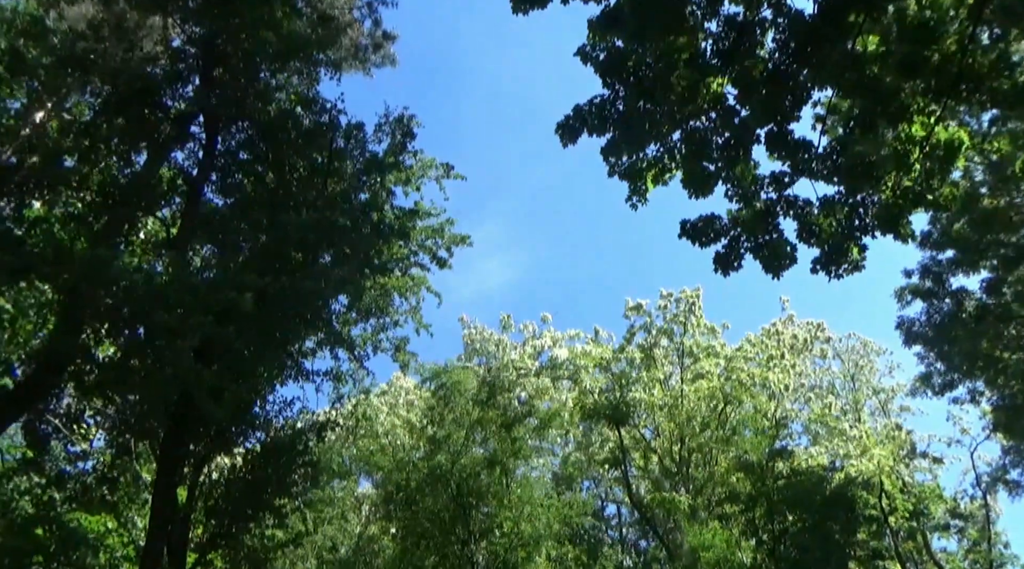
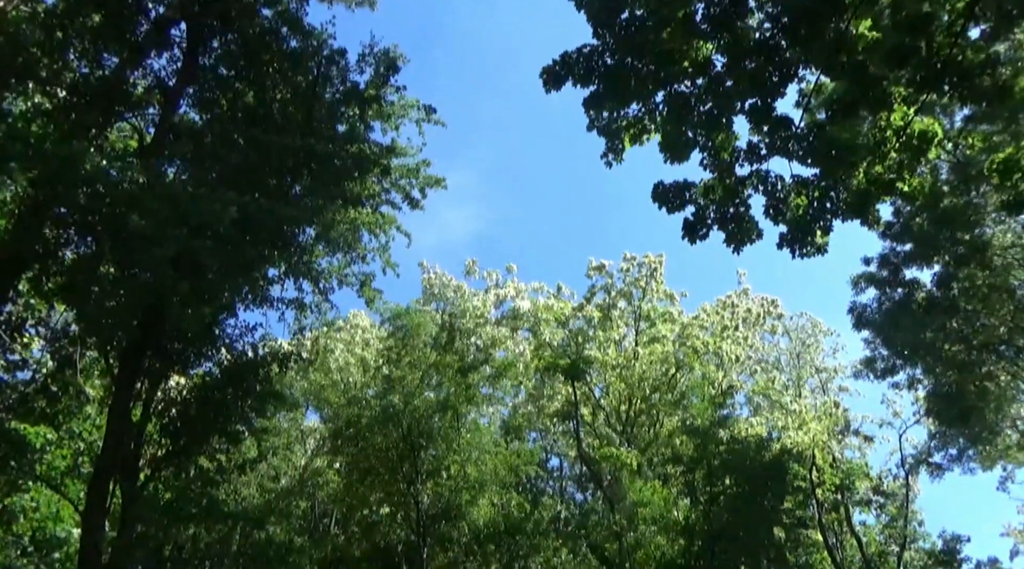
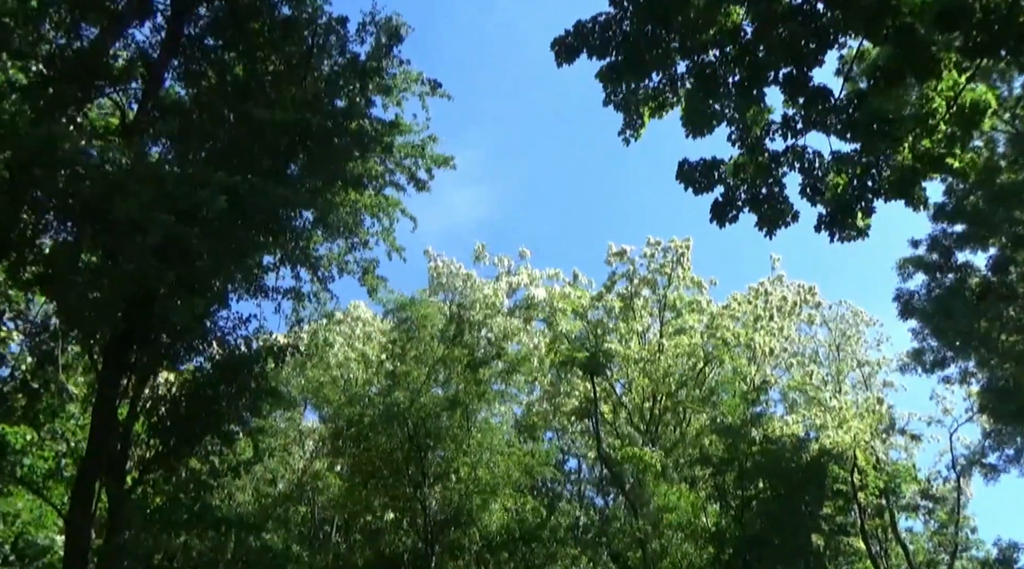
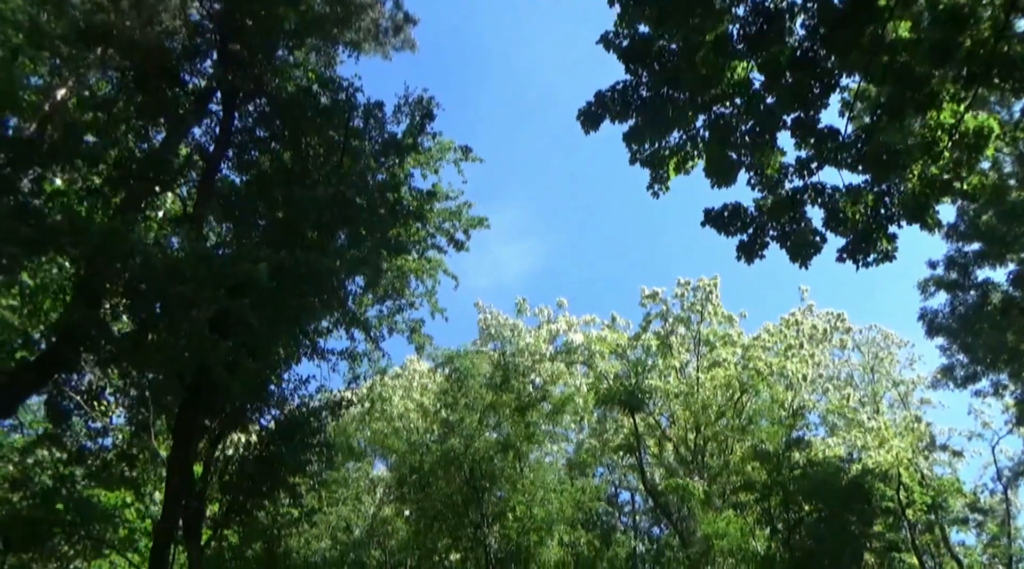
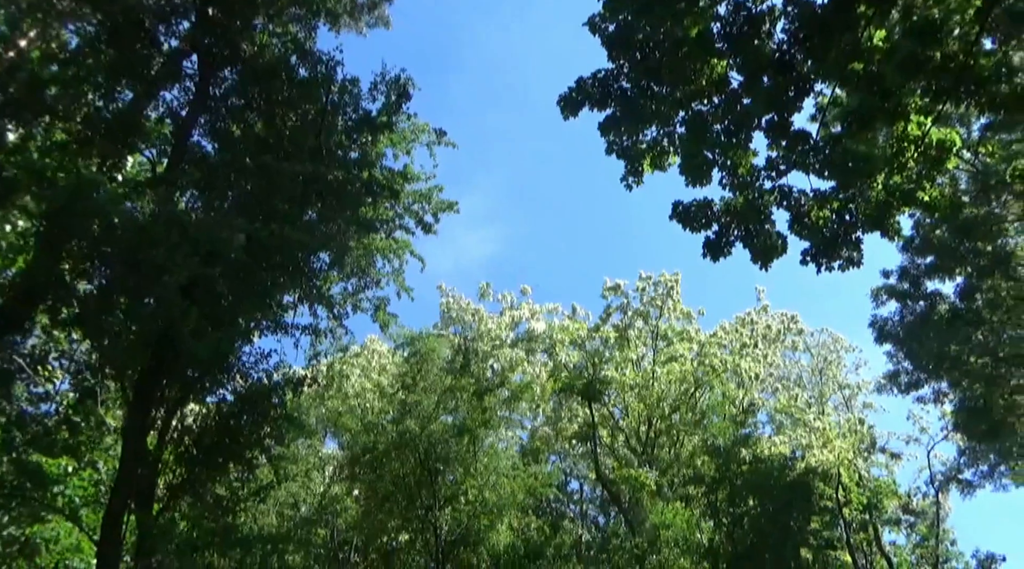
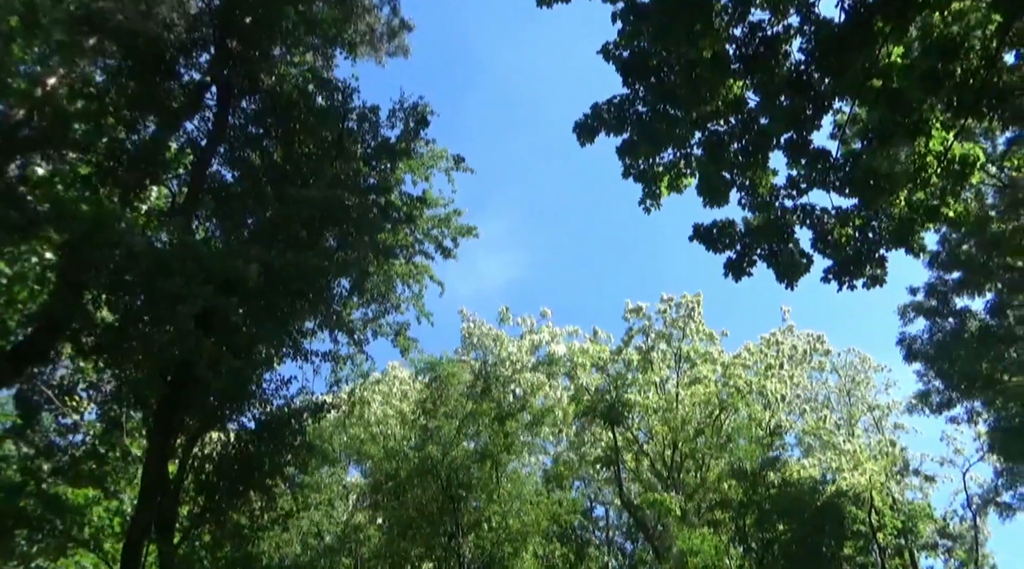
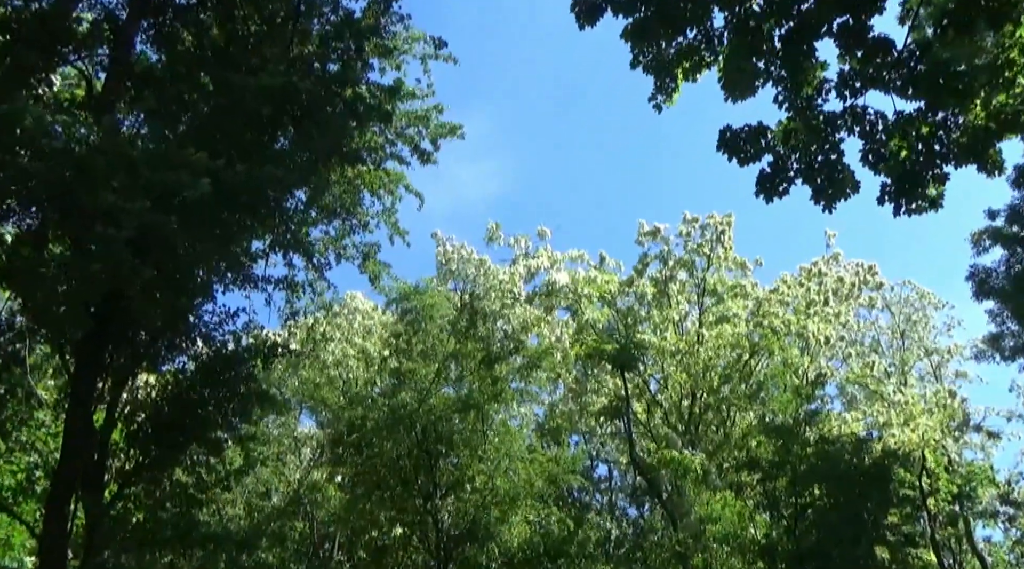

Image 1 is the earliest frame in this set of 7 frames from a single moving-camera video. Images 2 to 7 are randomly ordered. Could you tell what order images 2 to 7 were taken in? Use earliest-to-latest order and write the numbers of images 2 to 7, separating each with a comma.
4, 6, 5, 2, 3, 7
